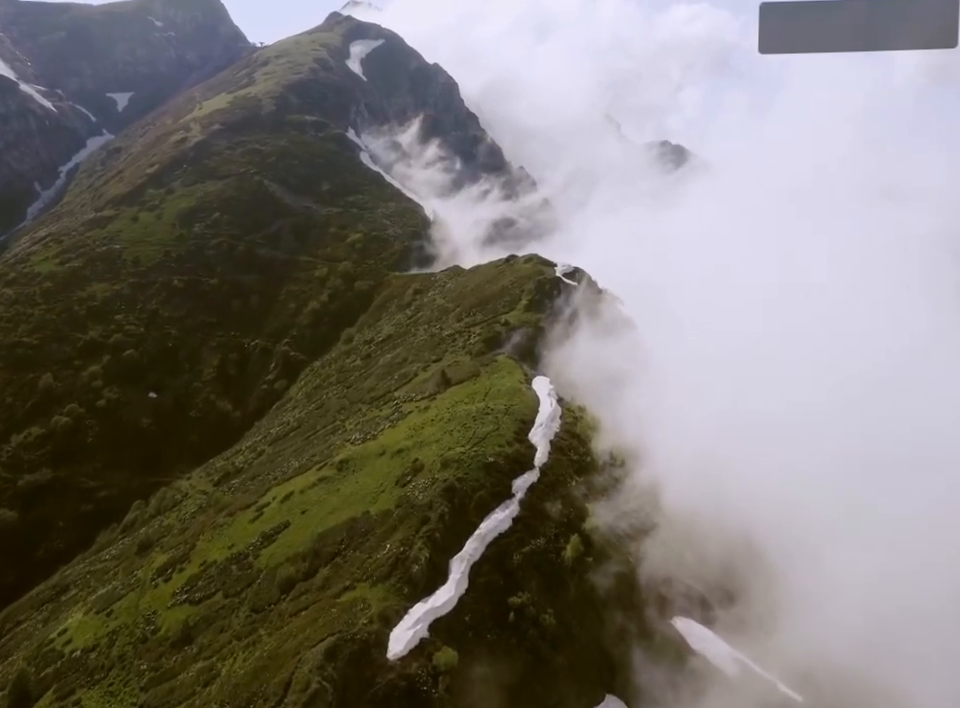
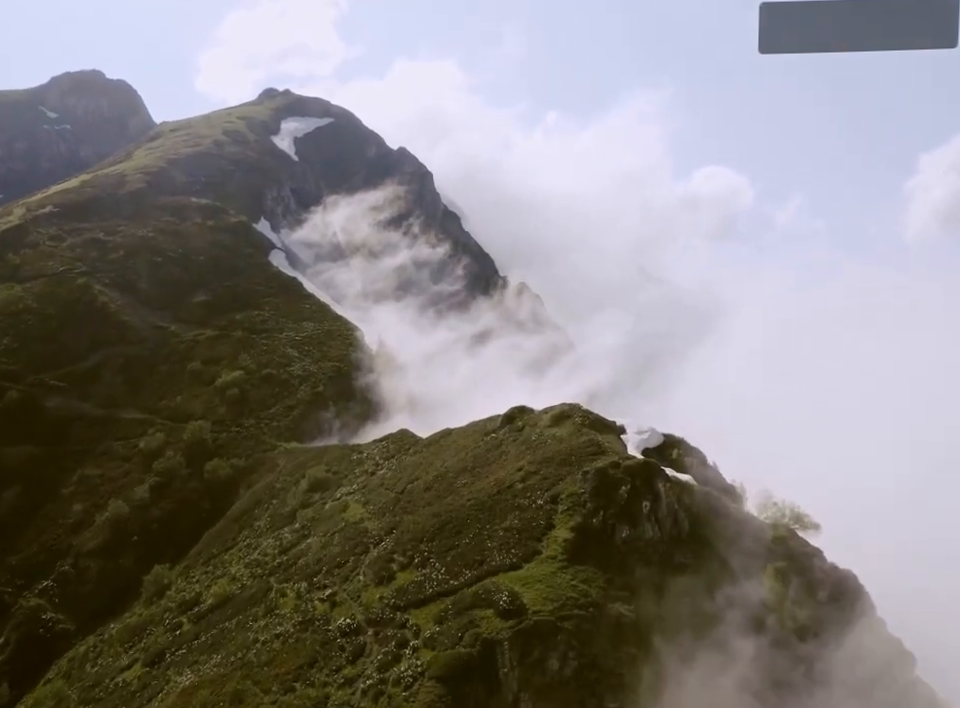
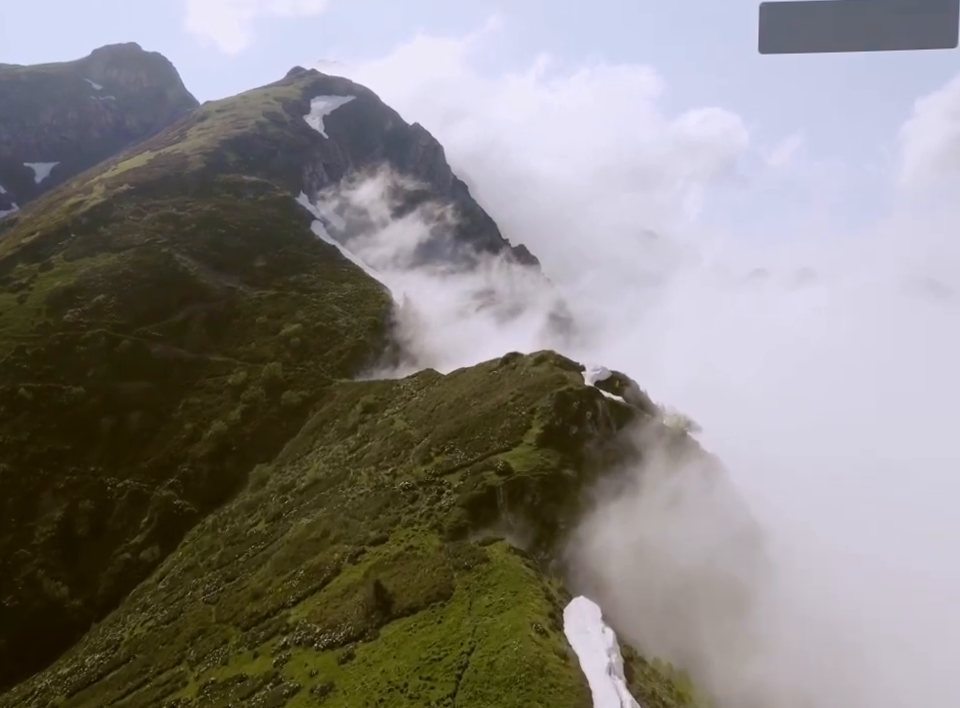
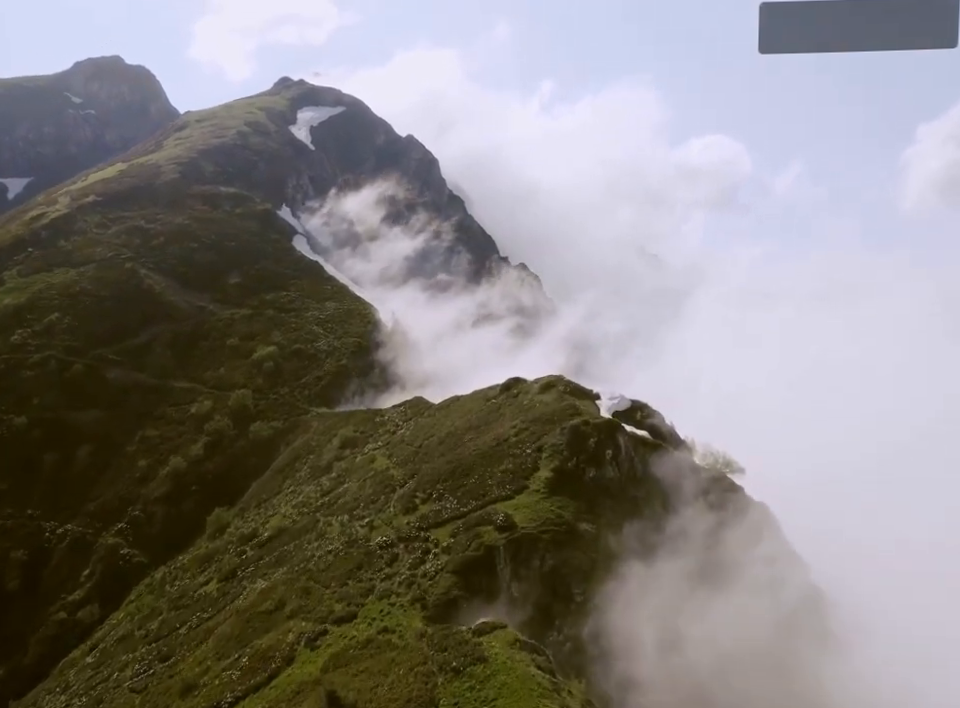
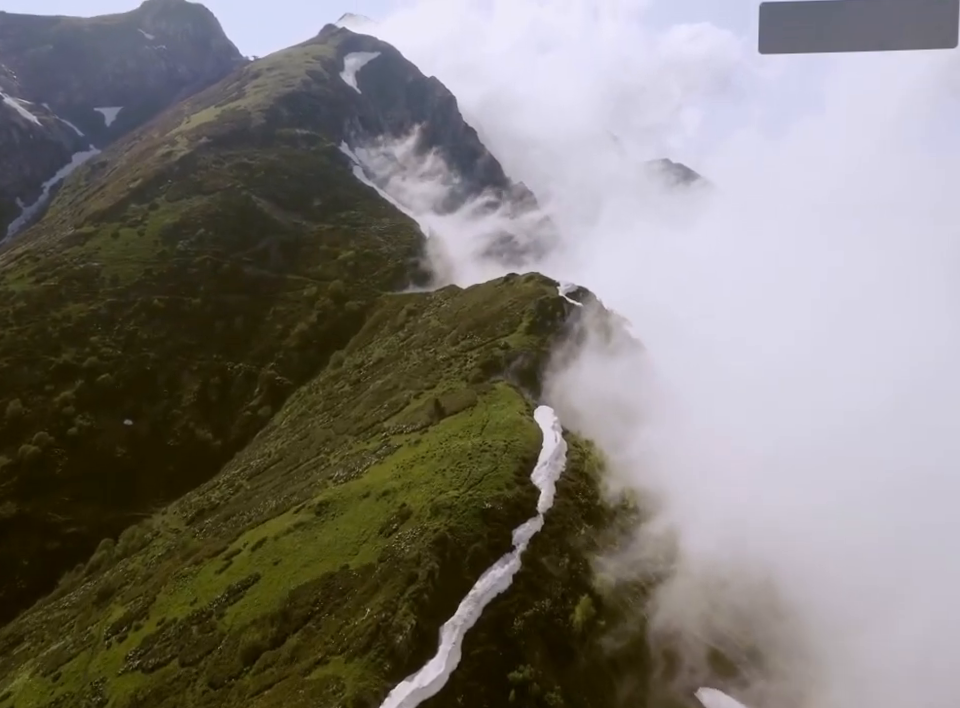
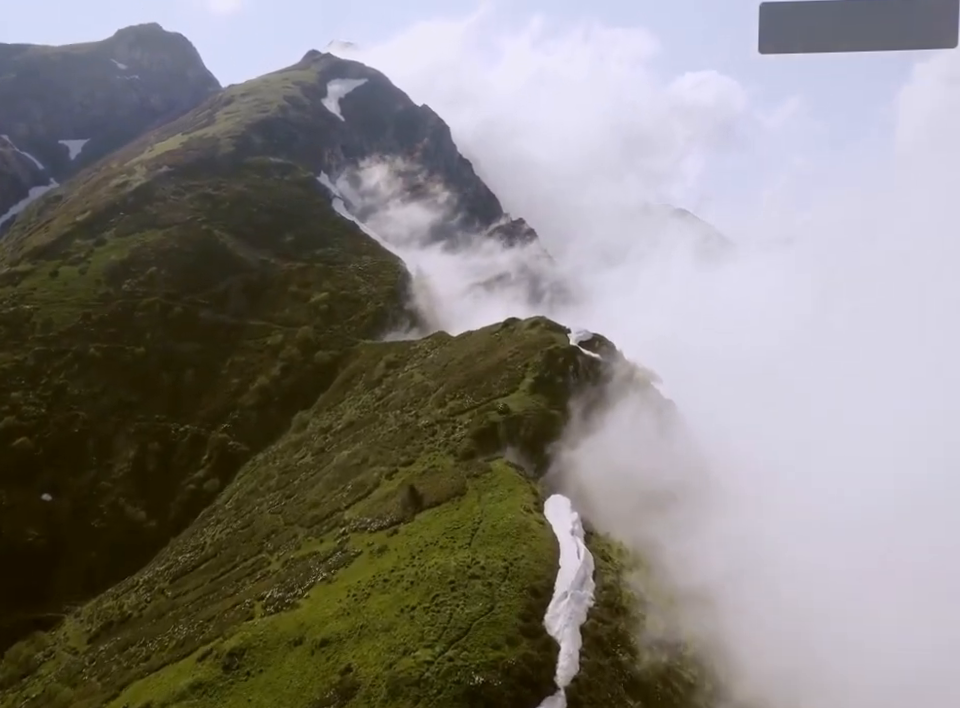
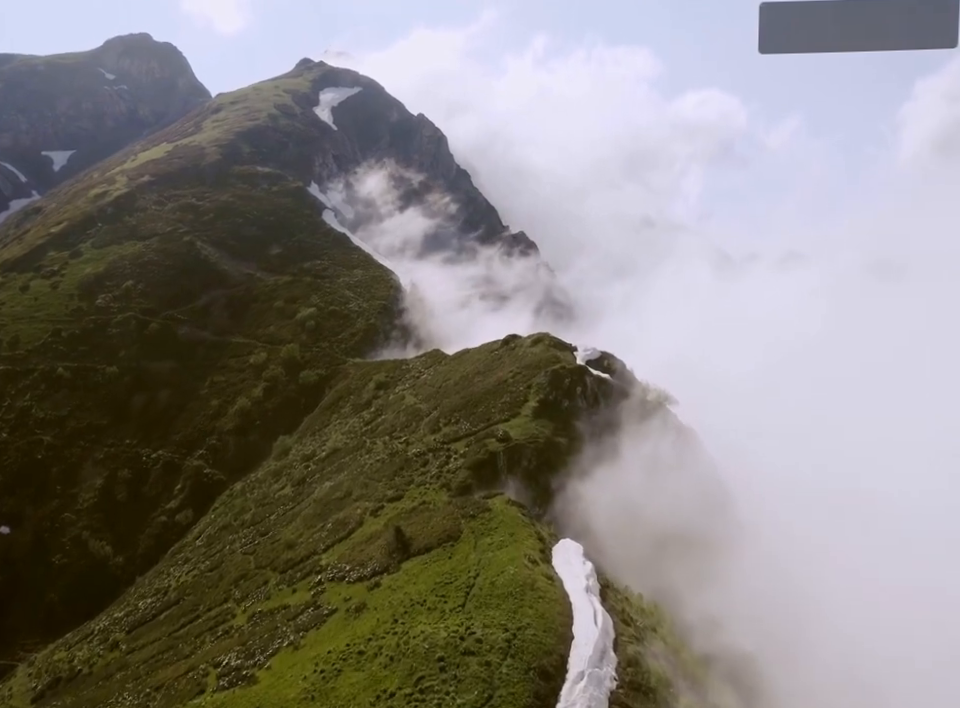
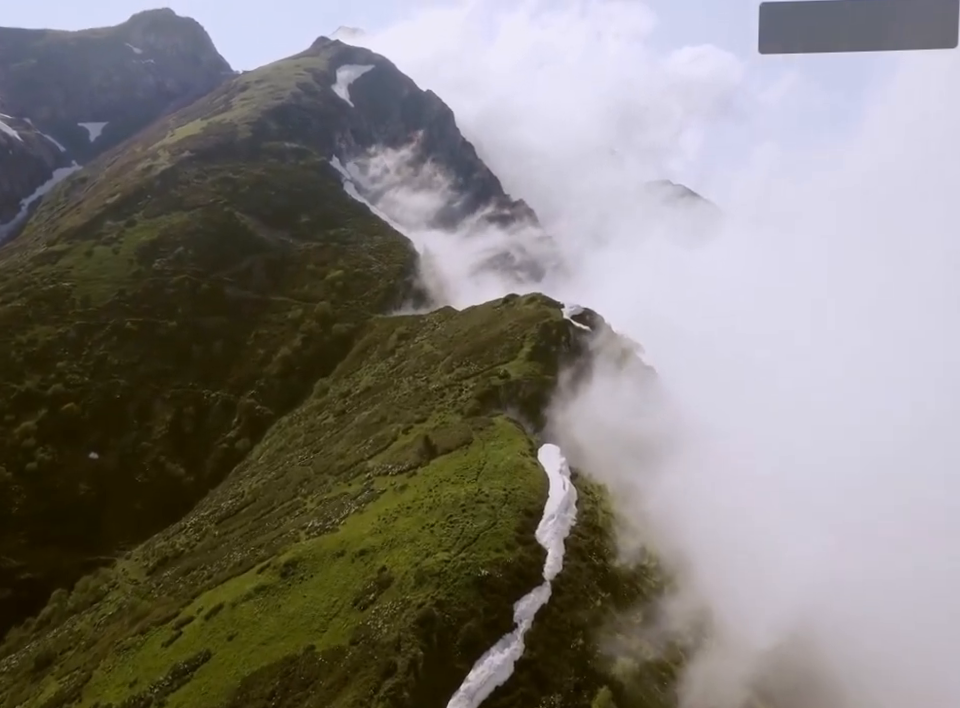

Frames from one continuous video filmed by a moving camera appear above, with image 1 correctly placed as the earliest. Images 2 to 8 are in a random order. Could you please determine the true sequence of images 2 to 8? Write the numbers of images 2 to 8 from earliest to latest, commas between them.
5, 8, 6, 7, 3, 4, 2
